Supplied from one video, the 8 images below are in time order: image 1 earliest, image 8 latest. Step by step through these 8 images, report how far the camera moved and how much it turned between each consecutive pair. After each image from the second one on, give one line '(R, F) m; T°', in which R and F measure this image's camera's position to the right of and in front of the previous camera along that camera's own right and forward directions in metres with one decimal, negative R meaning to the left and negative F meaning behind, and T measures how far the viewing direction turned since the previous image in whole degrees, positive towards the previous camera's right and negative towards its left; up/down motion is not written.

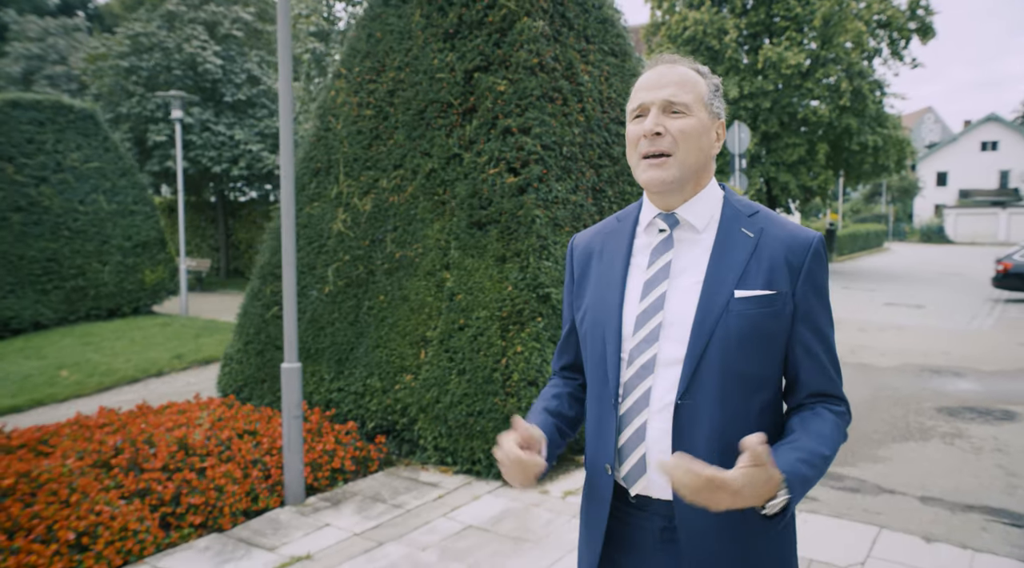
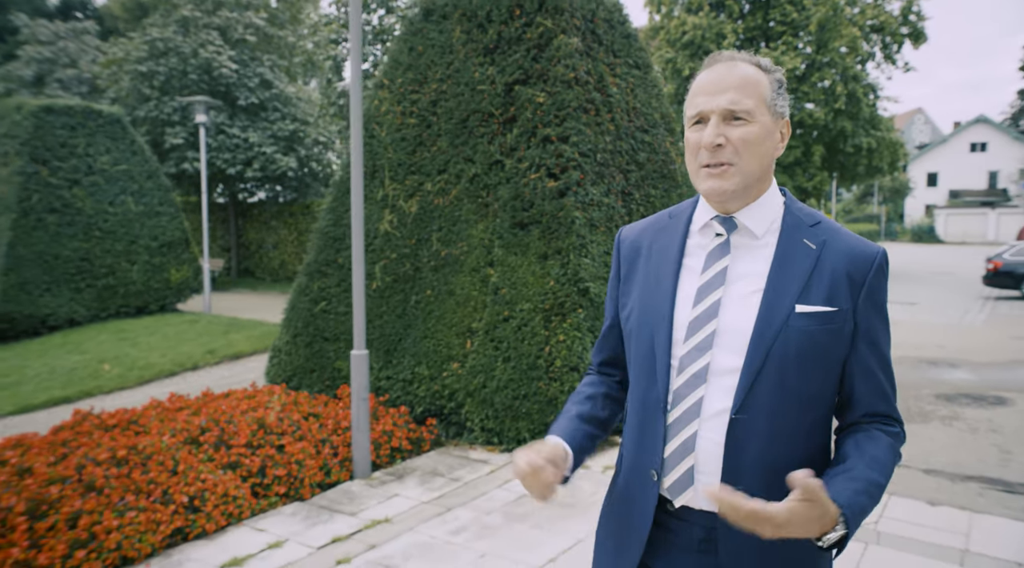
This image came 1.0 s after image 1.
(-0.4, -0.5) m; +1°
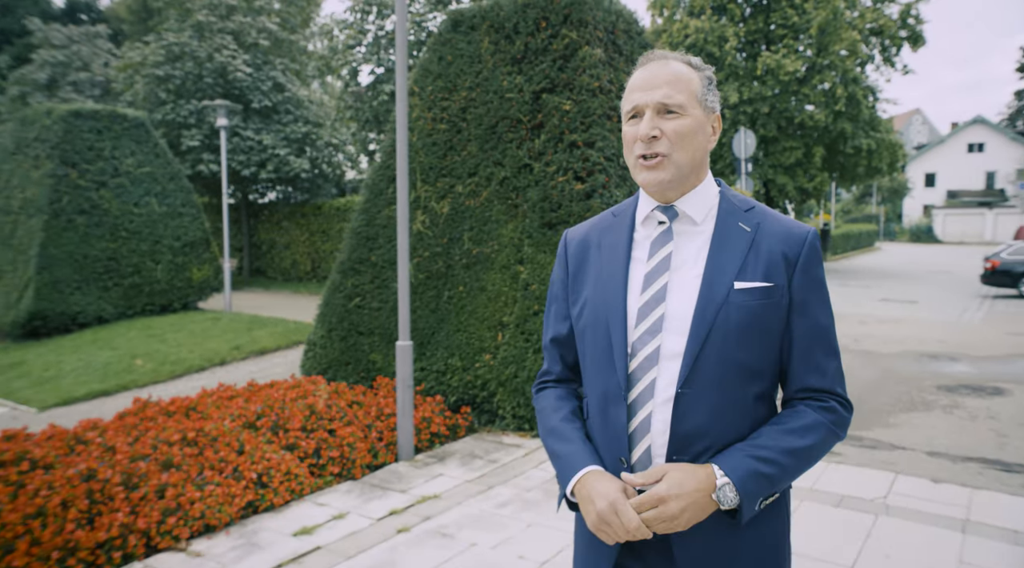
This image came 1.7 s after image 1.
(-0.3, -0.4) m; 0°
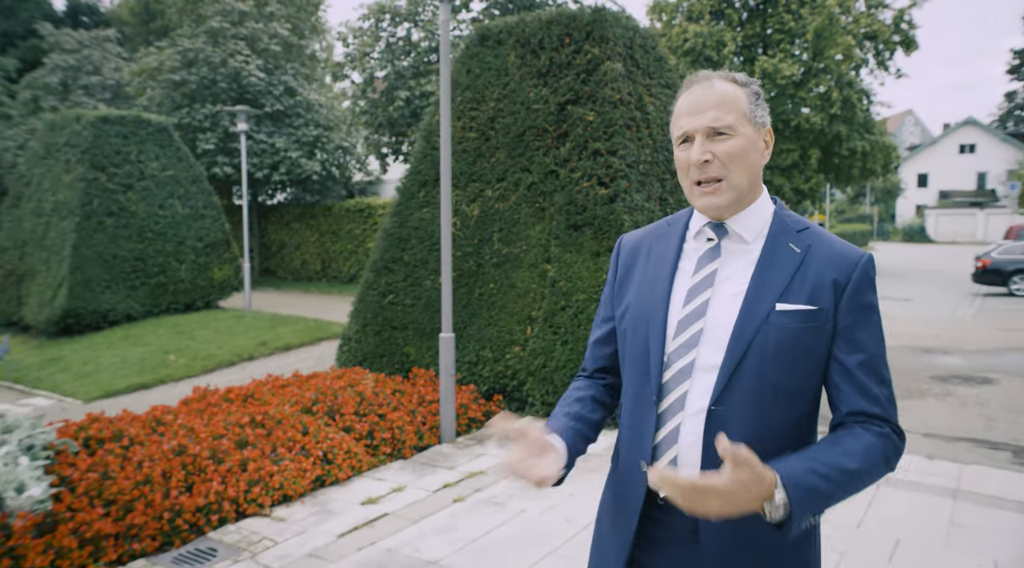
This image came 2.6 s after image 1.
(-0.3, -0.5) m; 0°
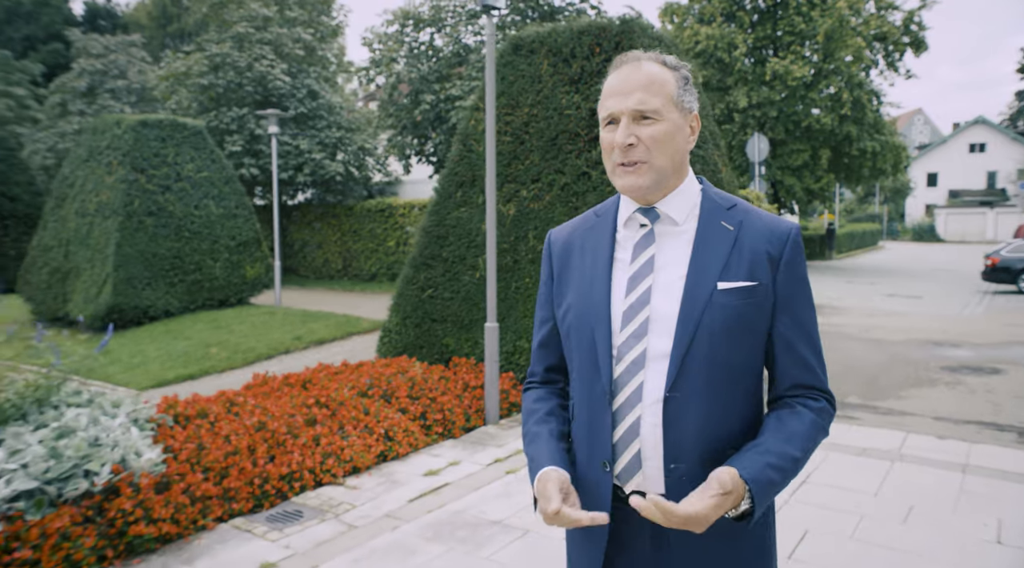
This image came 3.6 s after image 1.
(-0.3, -0.5) m; -1°
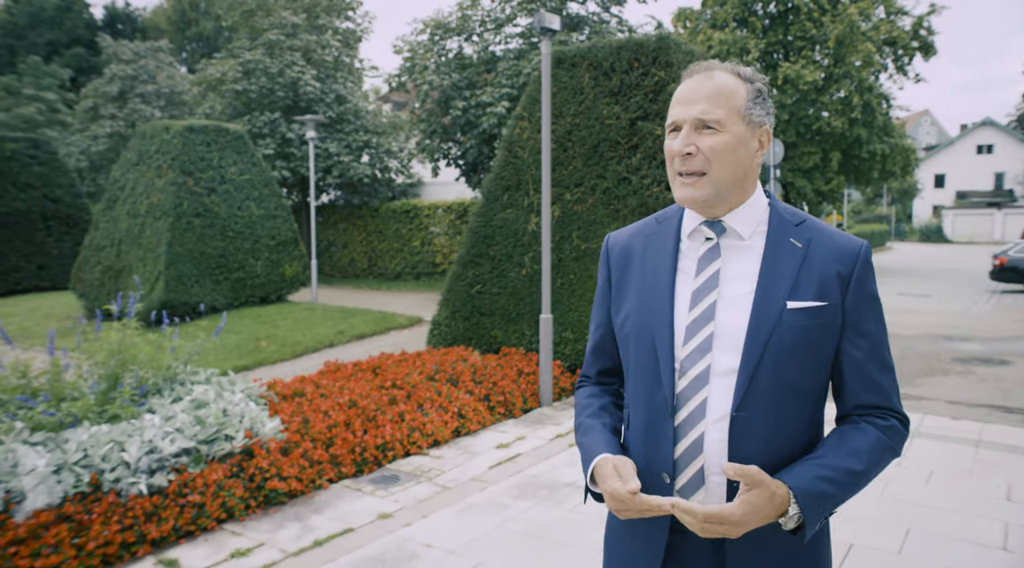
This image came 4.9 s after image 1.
(-0.4, -0.6) m; 0°
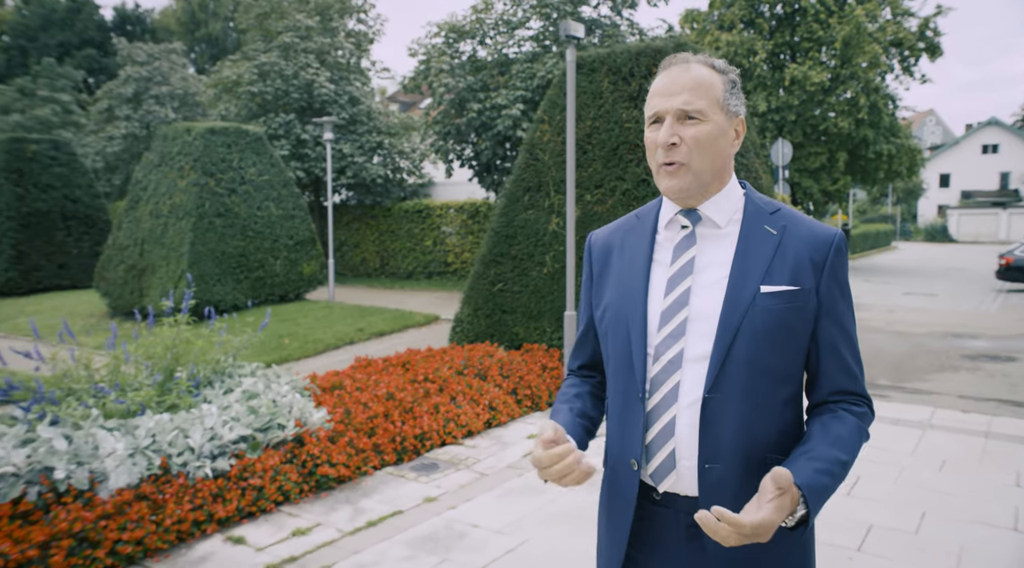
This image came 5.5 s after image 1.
(-0.2, -0.3) m; 0°
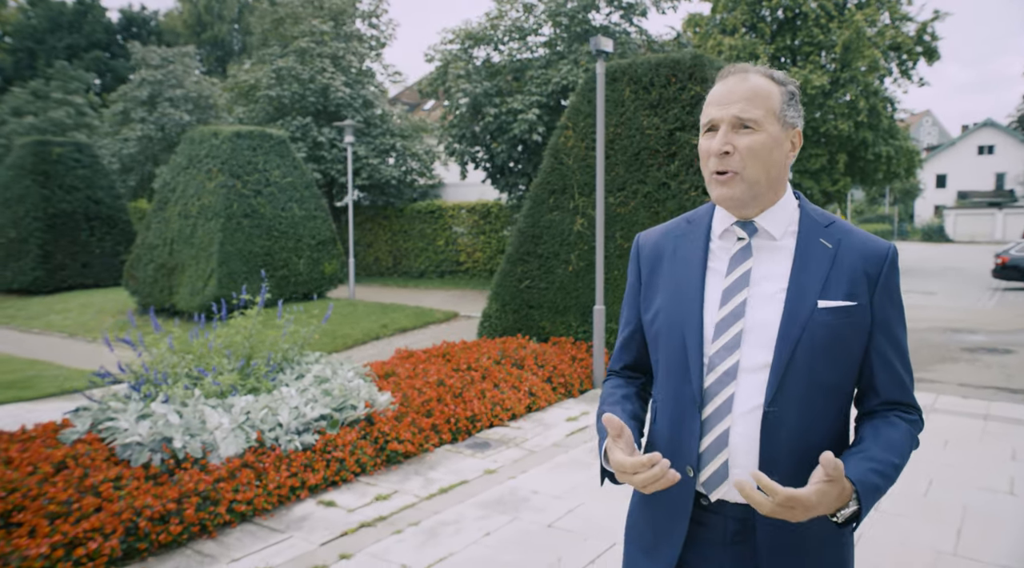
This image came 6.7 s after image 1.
(-0.4, -0.5) m; 0°
